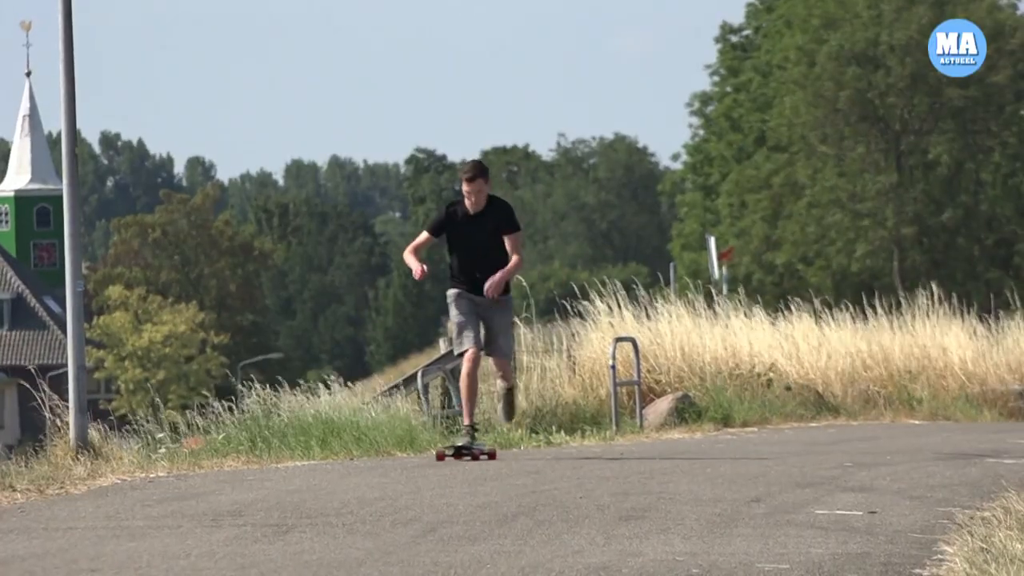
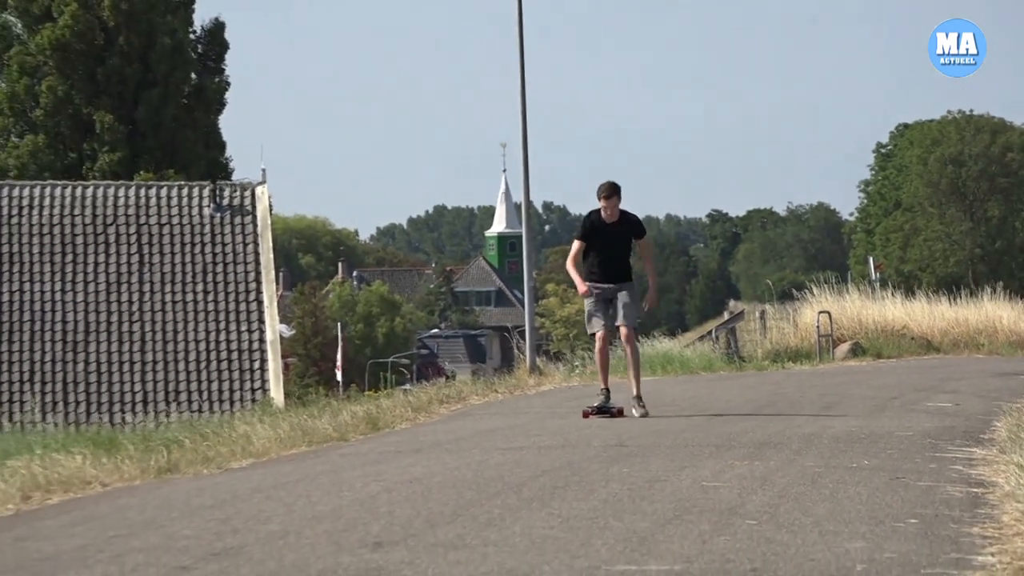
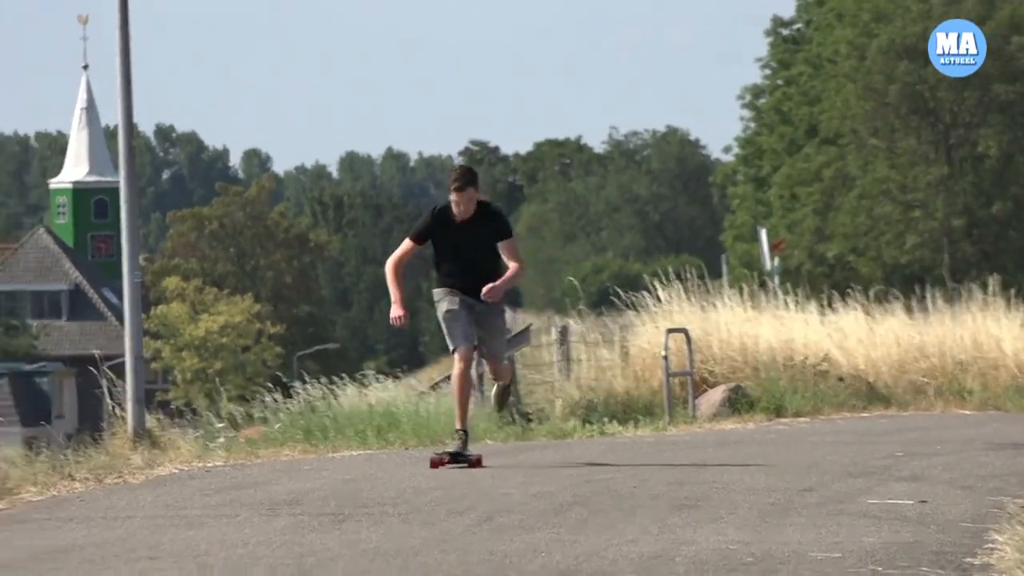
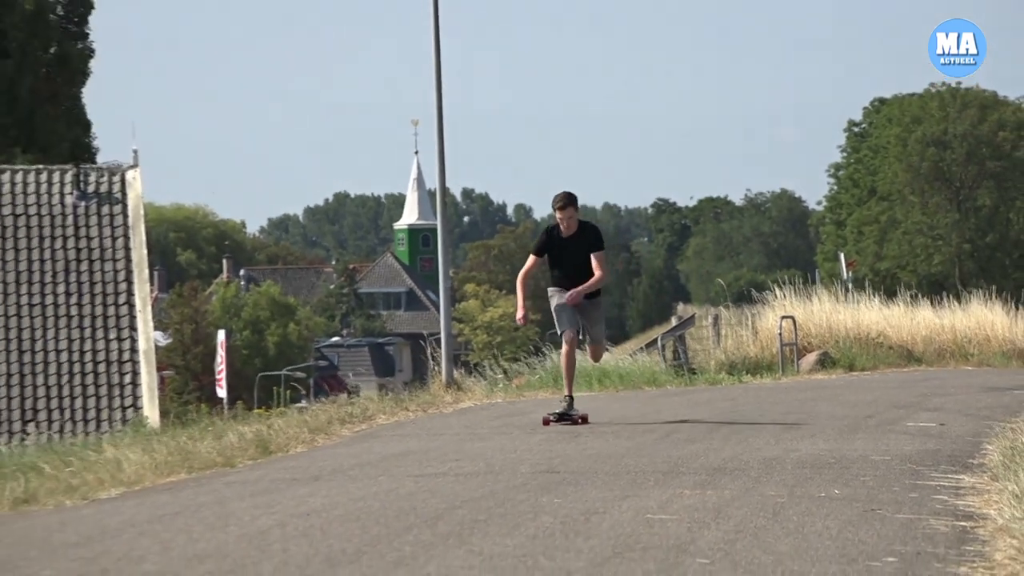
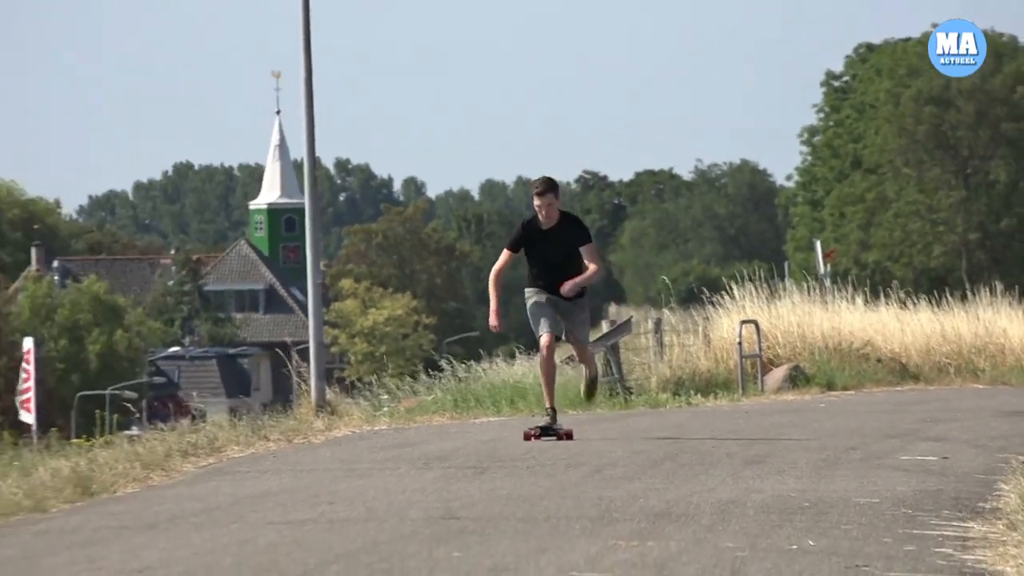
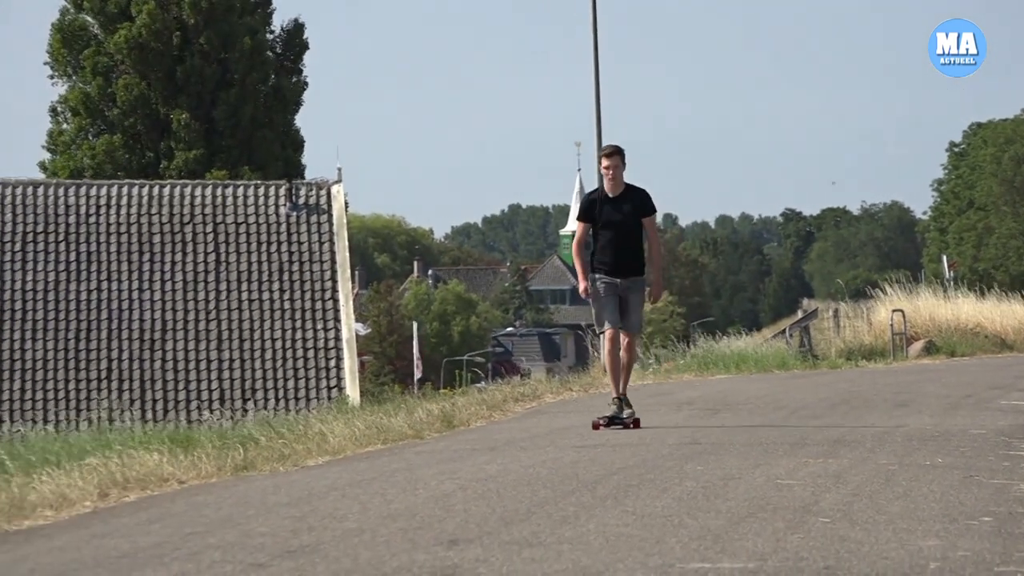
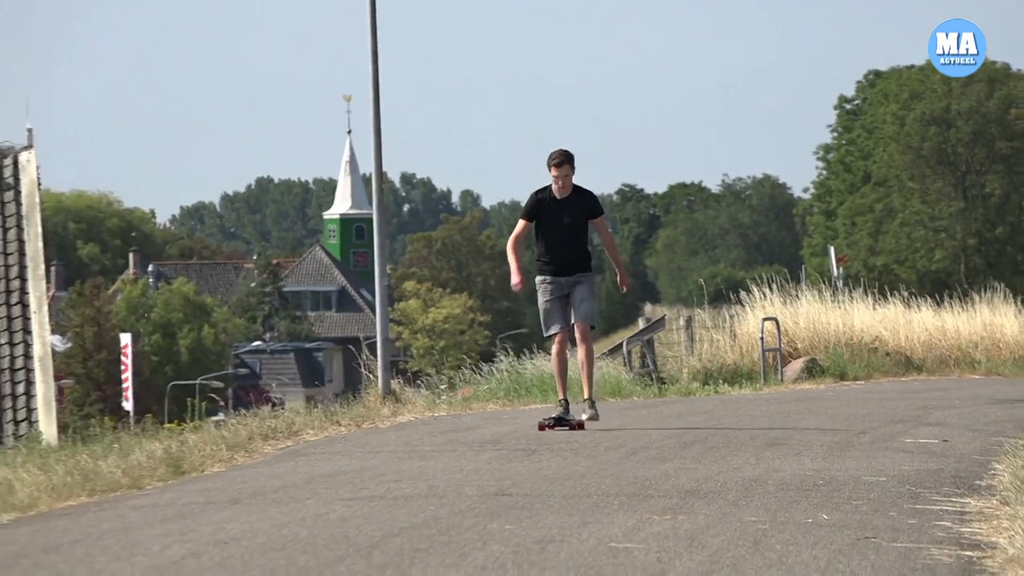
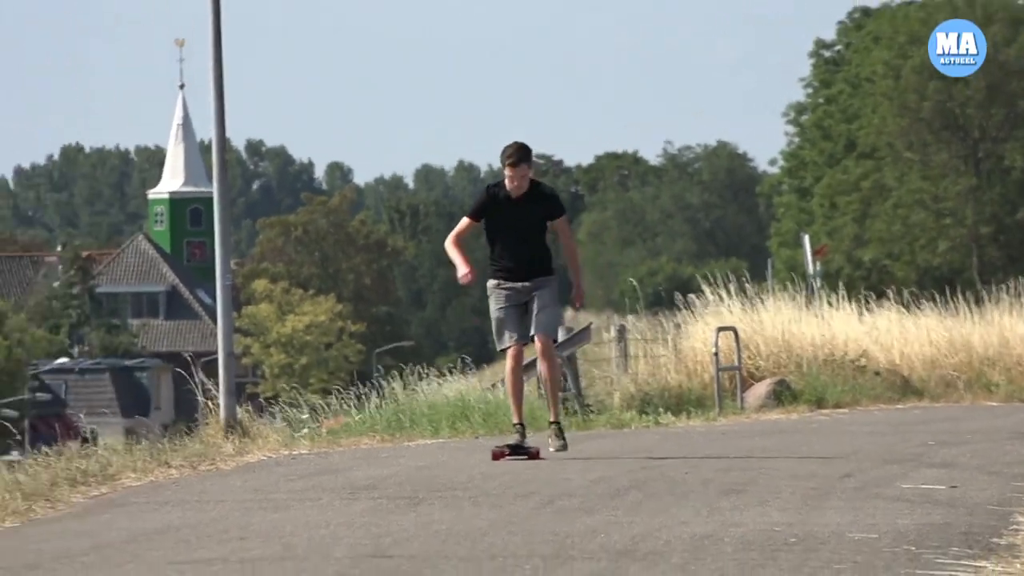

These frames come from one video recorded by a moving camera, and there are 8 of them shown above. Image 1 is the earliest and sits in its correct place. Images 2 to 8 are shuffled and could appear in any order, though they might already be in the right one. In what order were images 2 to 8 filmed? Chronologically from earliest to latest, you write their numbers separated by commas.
3, 8, 5, 7, 4, 2, 6
